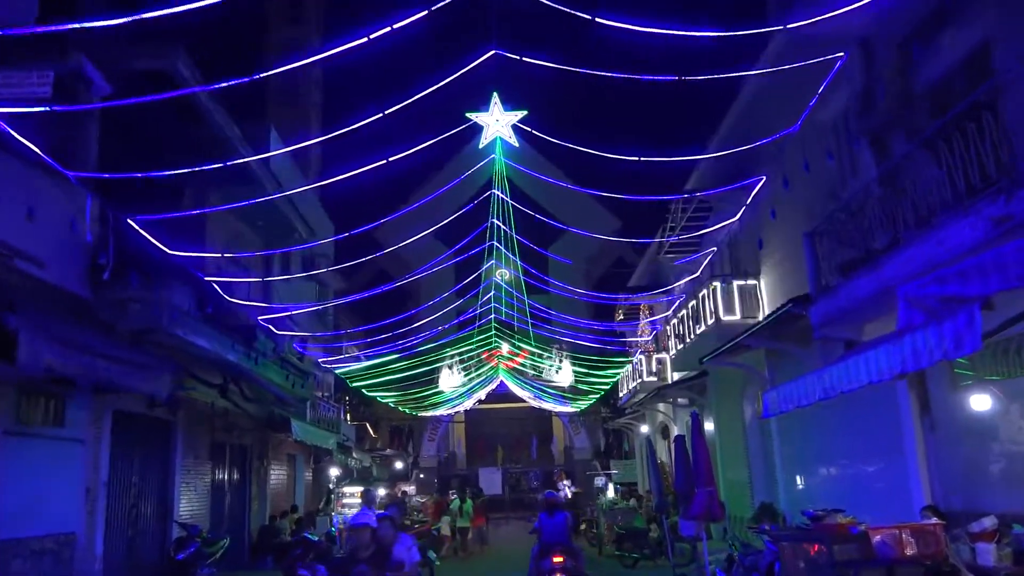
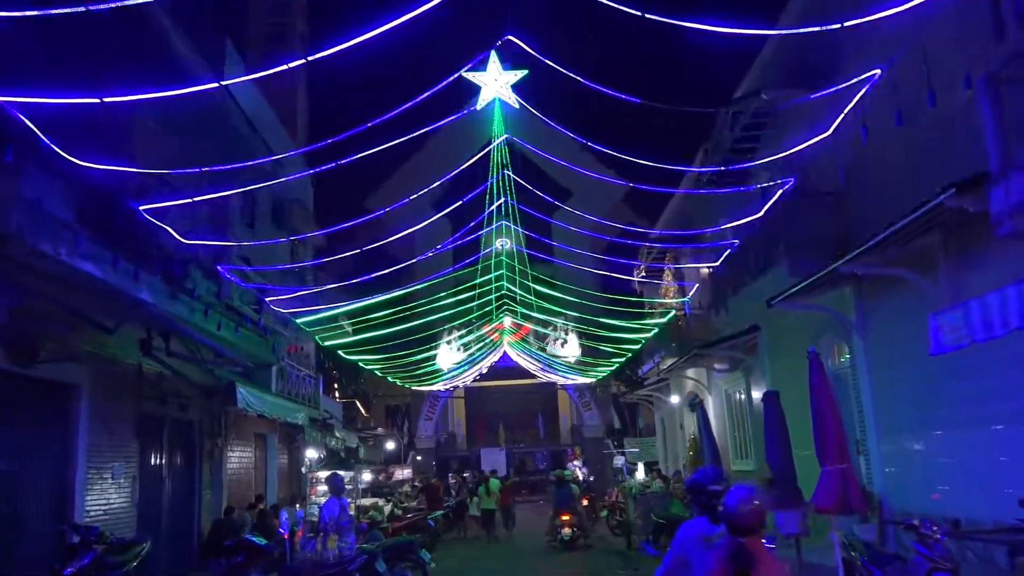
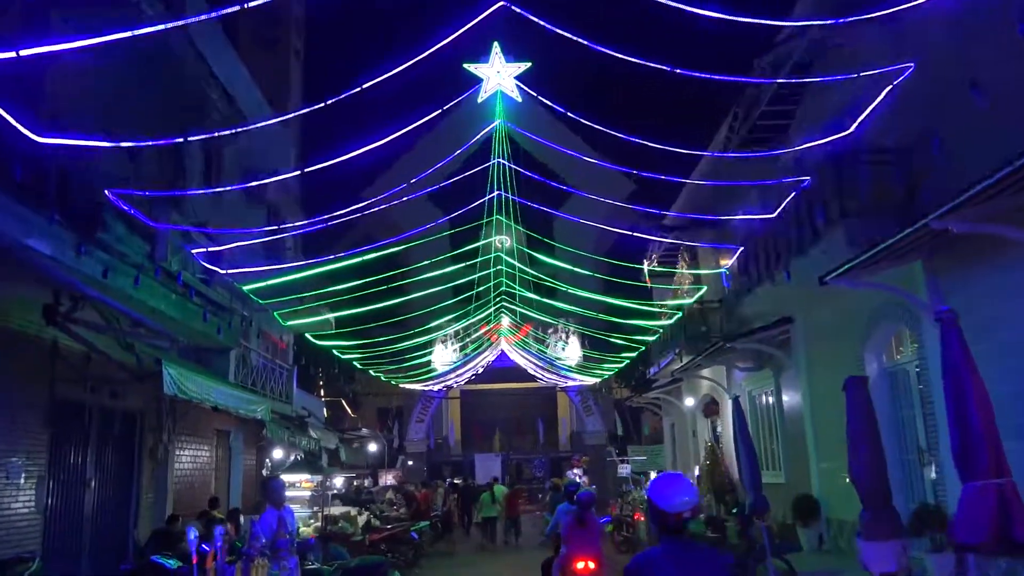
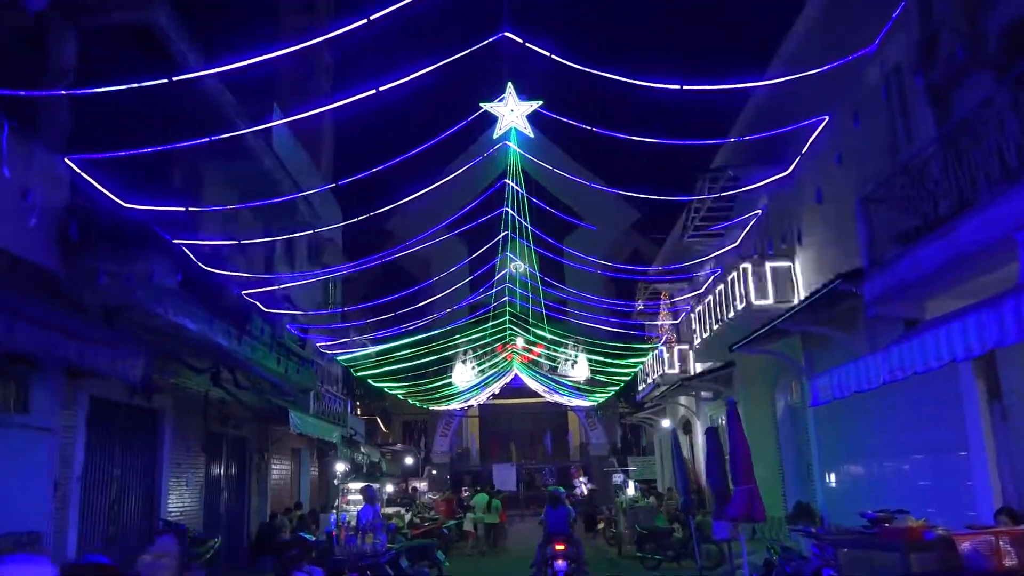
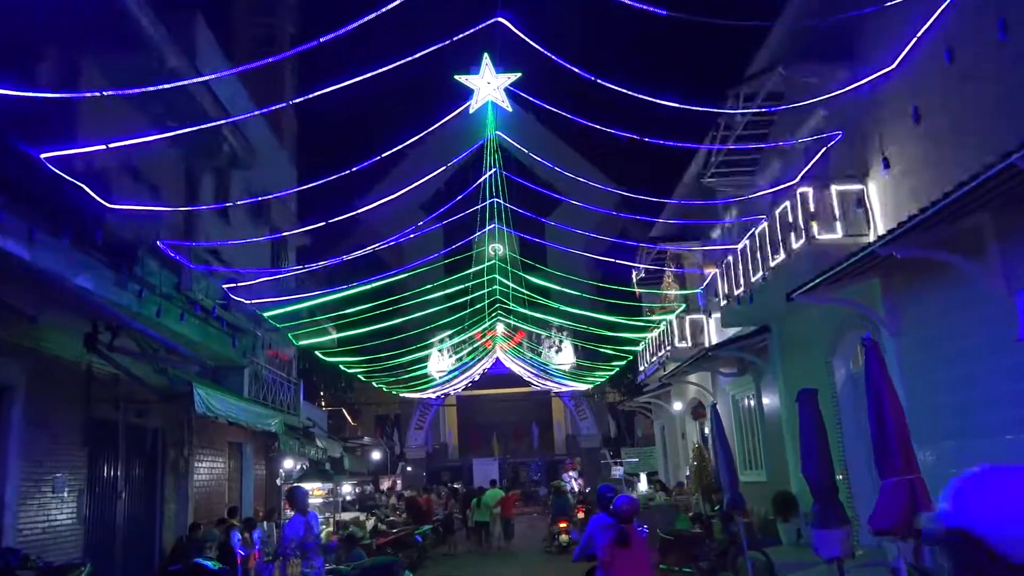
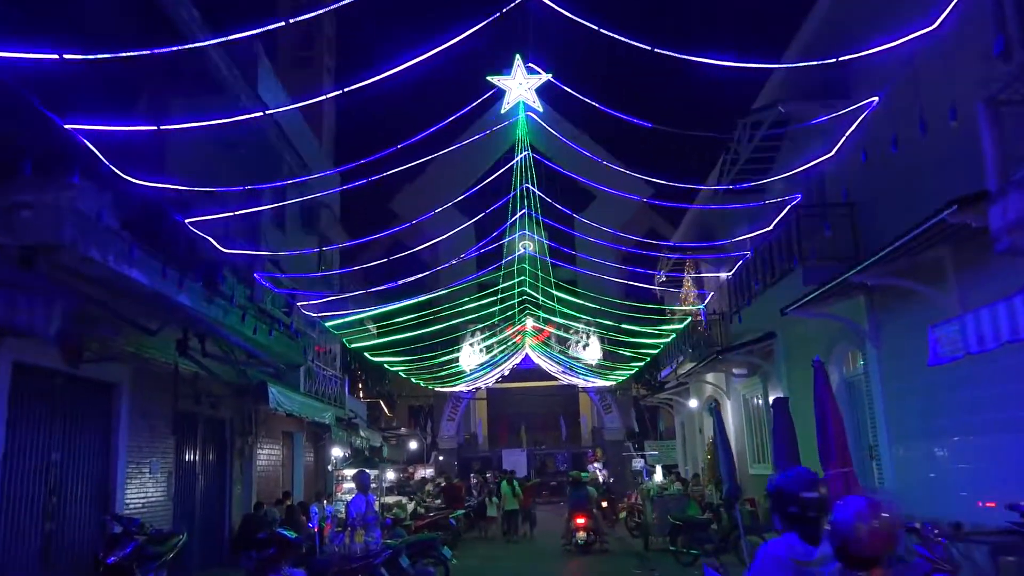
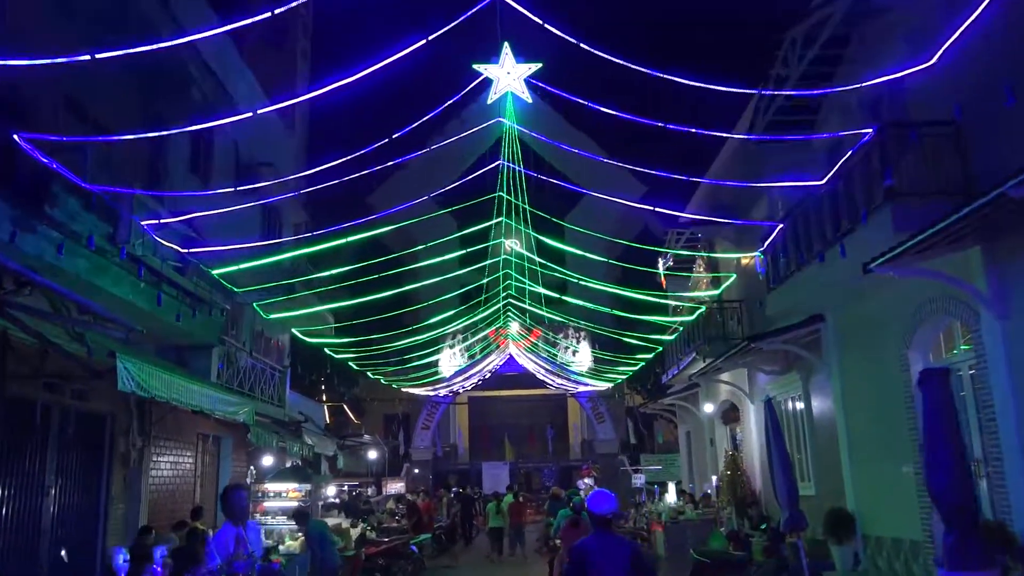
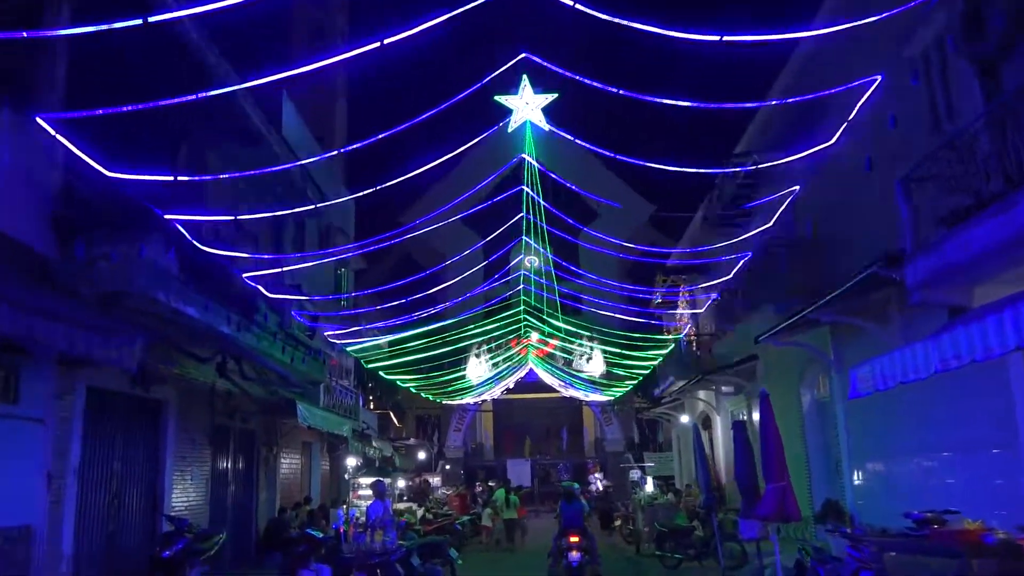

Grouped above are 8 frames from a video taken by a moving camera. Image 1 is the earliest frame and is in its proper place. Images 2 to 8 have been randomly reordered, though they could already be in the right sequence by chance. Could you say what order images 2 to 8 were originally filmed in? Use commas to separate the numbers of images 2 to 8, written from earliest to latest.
4, 8, 6, 2, 5, 3, 7
